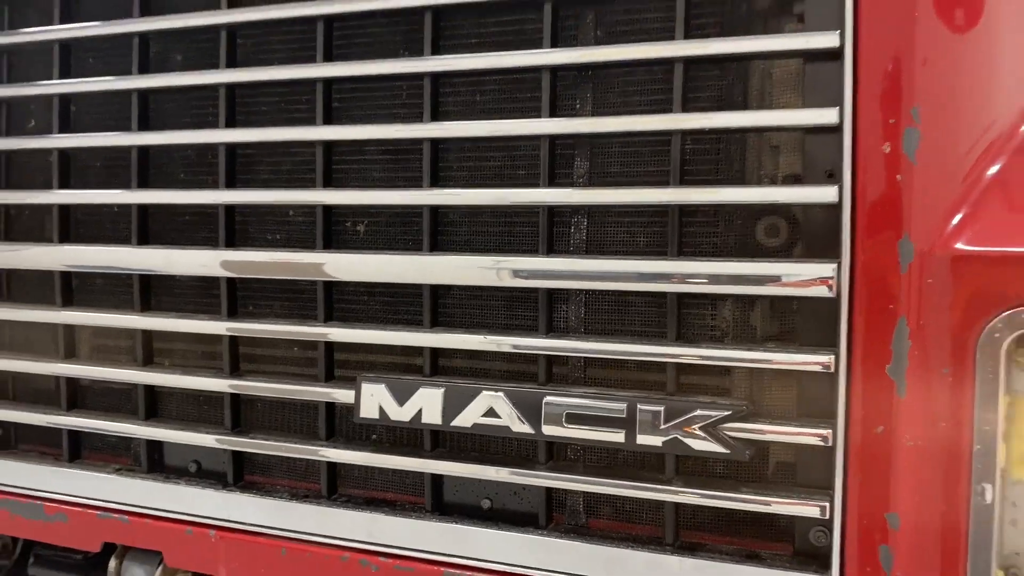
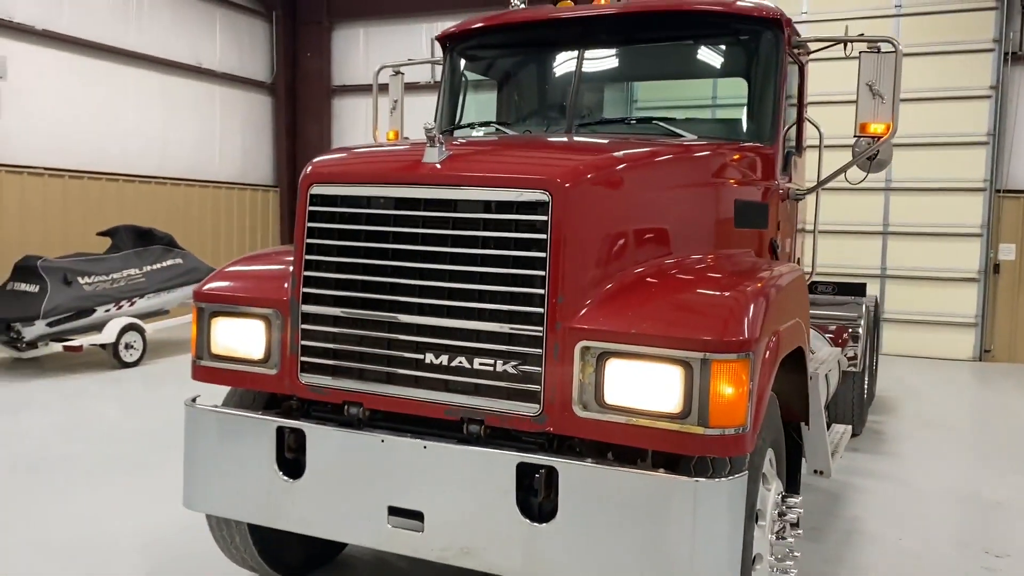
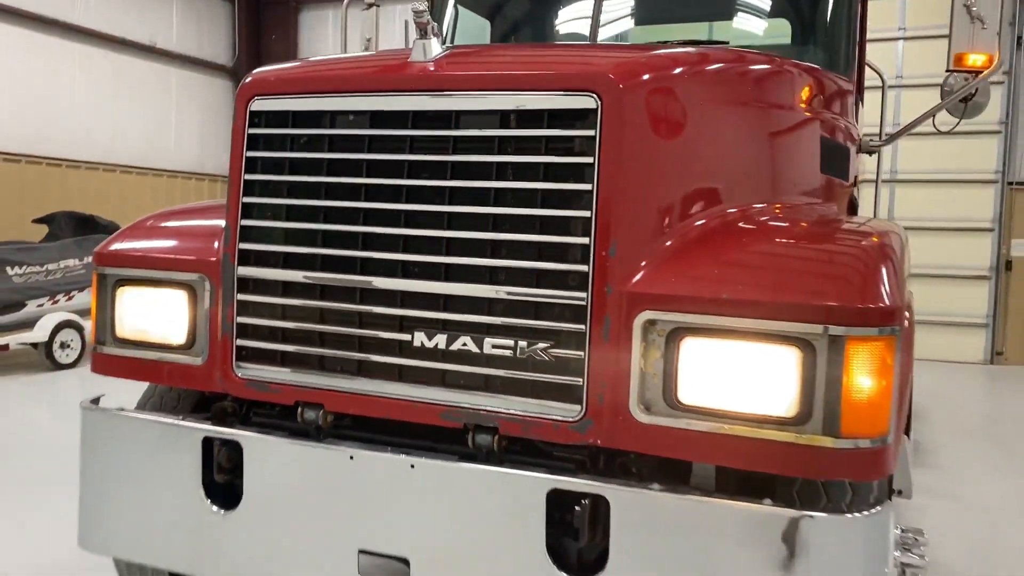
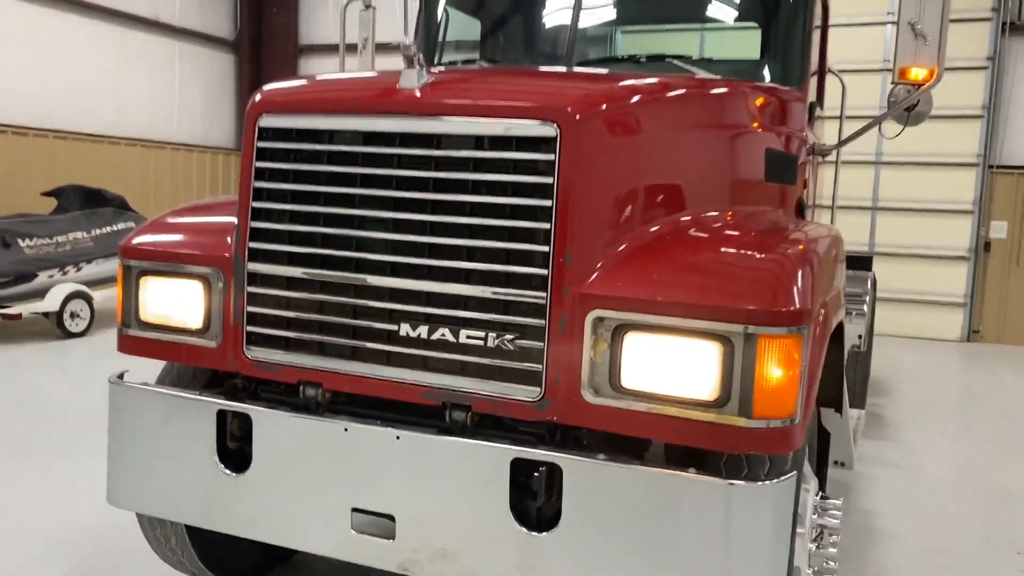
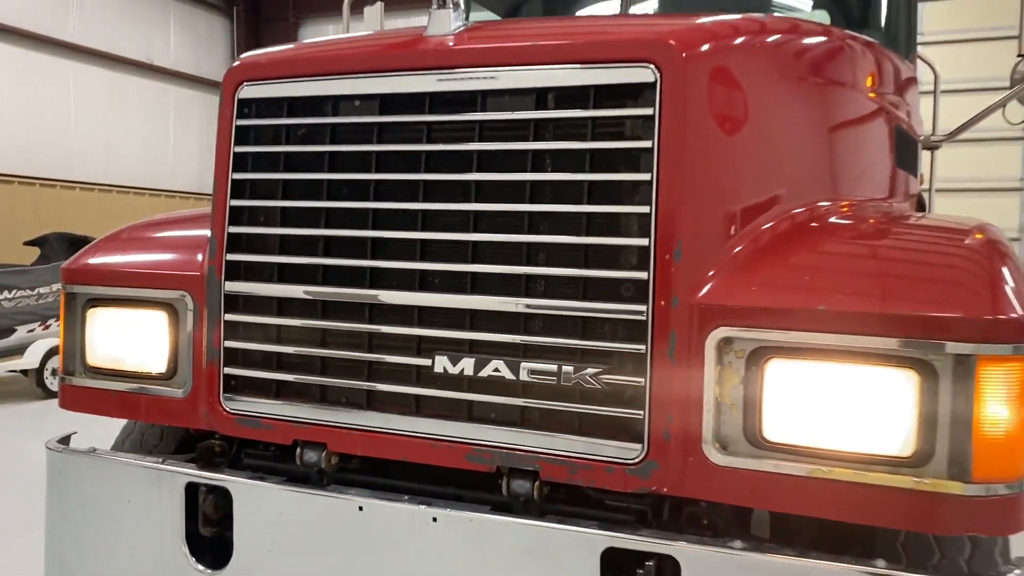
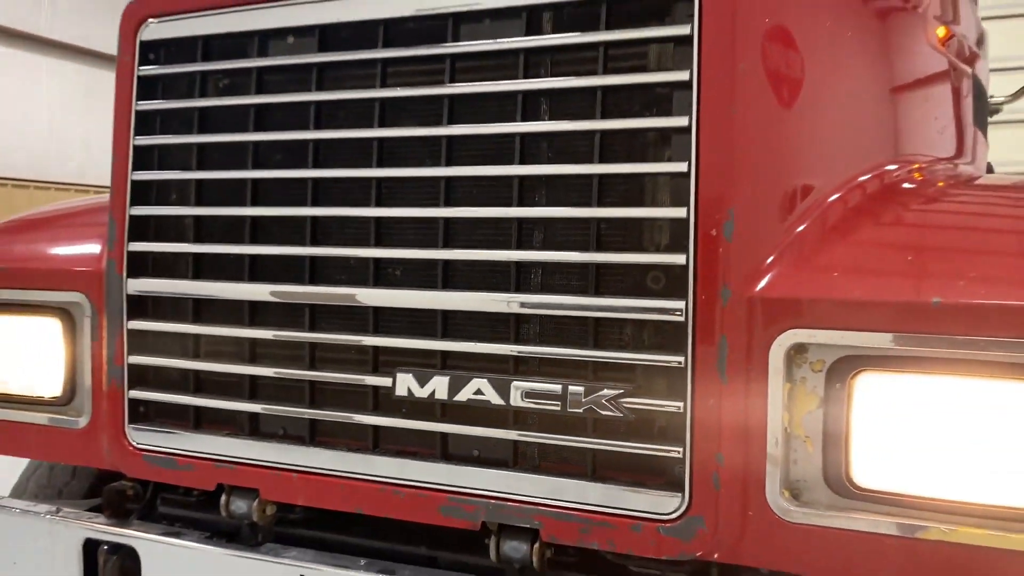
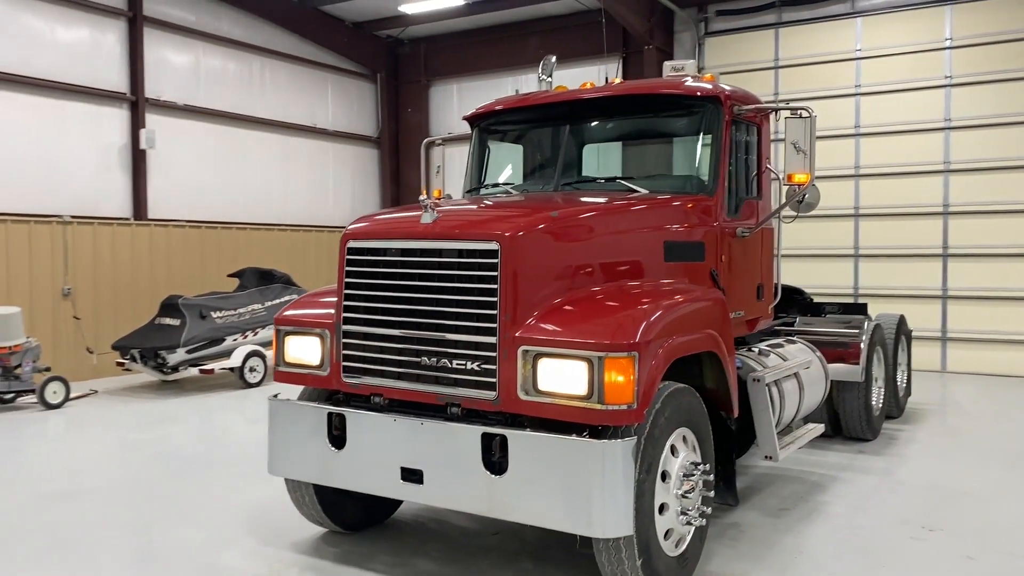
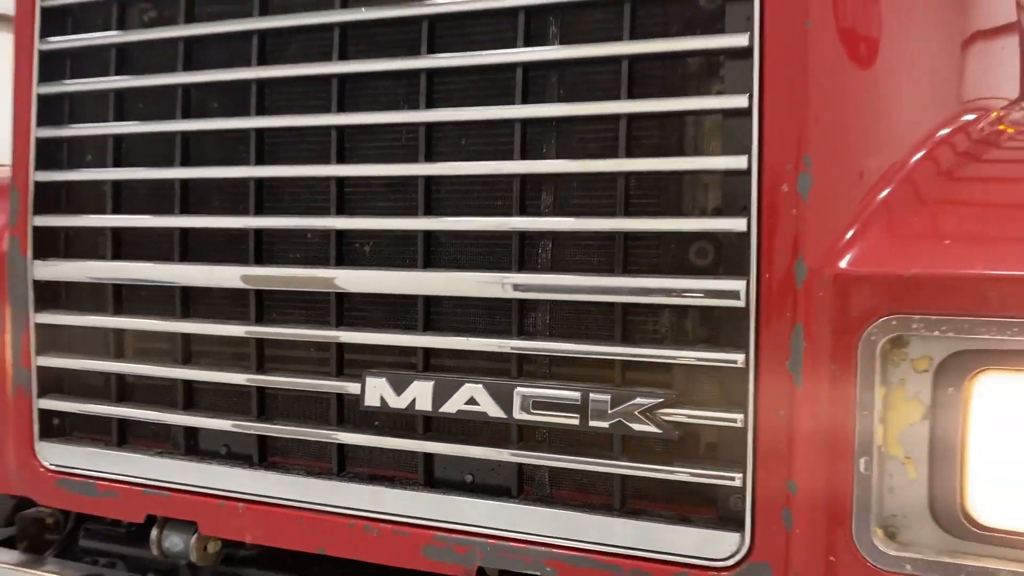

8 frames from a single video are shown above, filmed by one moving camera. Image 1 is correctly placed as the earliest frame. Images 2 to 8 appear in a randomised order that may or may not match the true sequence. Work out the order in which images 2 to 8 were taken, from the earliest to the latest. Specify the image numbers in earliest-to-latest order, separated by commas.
8, 6, 5, 3, 4, 2, 7
